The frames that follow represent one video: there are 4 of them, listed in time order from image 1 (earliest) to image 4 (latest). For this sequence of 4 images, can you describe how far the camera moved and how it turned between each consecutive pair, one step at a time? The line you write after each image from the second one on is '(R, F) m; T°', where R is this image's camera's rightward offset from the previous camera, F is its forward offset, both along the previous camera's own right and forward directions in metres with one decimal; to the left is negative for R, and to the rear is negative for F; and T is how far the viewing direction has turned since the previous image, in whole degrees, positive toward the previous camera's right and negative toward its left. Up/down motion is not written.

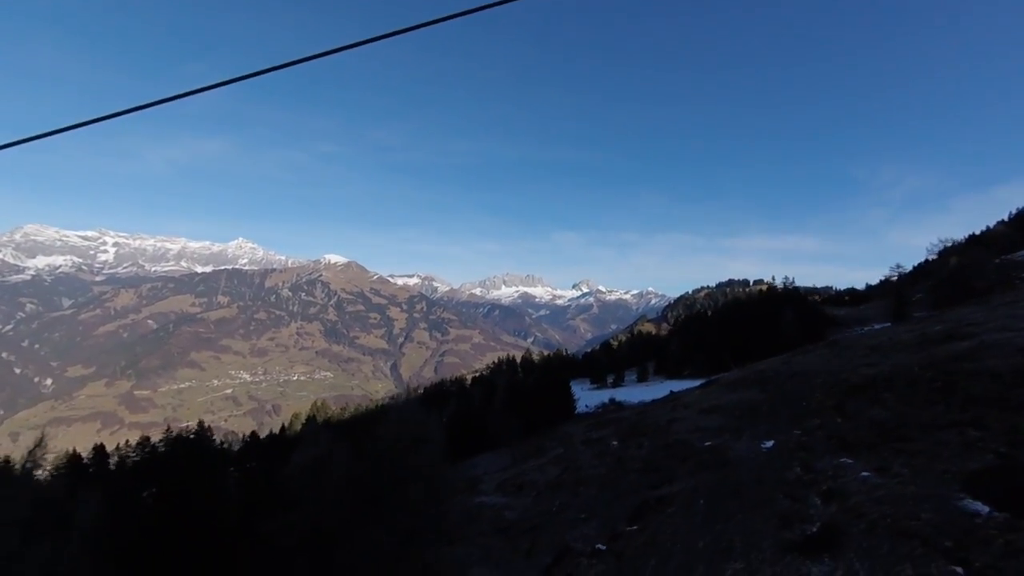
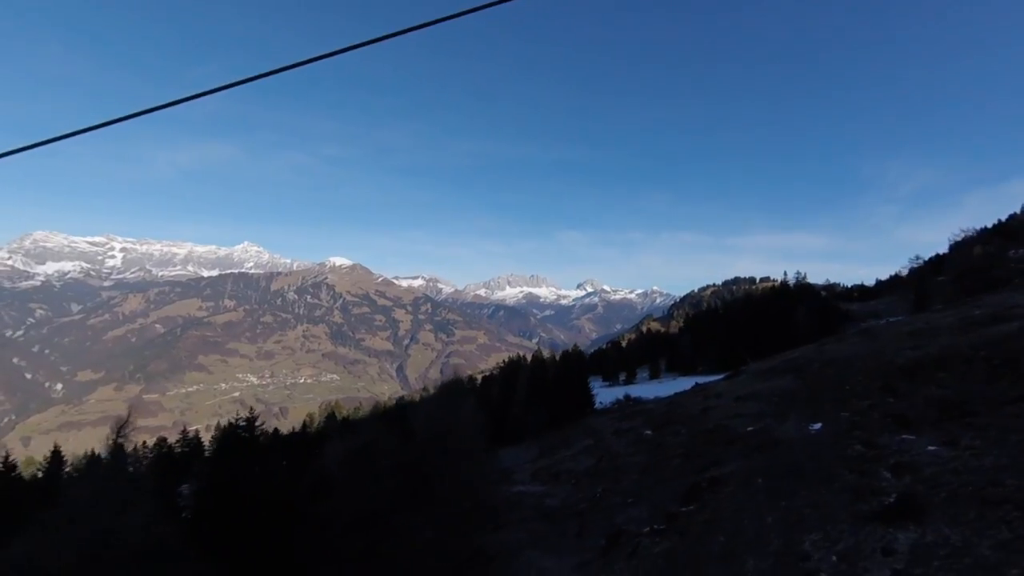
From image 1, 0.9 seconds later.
(-1.3, -0.1) m; 0°
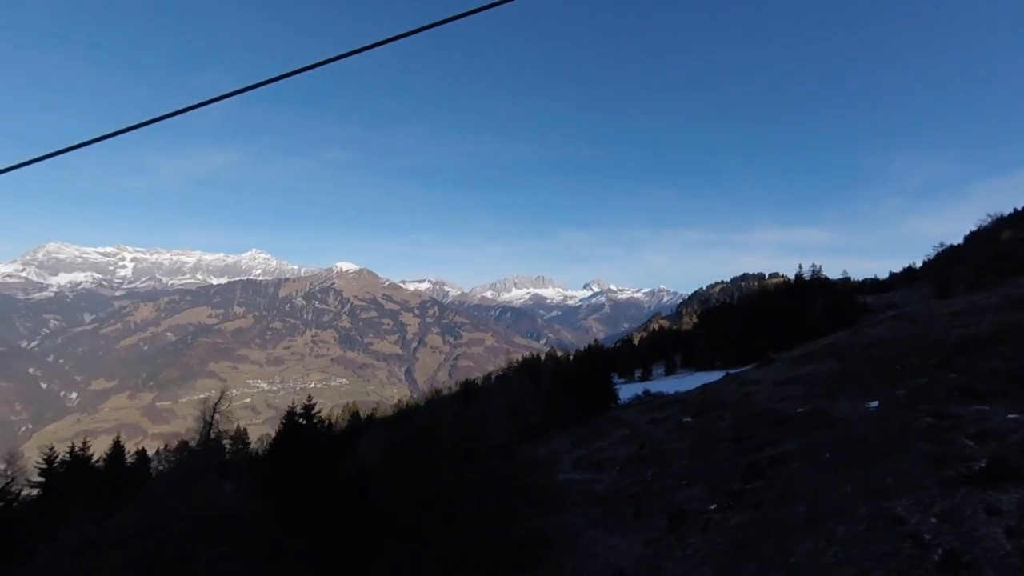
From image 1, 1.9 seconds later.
(-1.4, 0.0) m; -1°
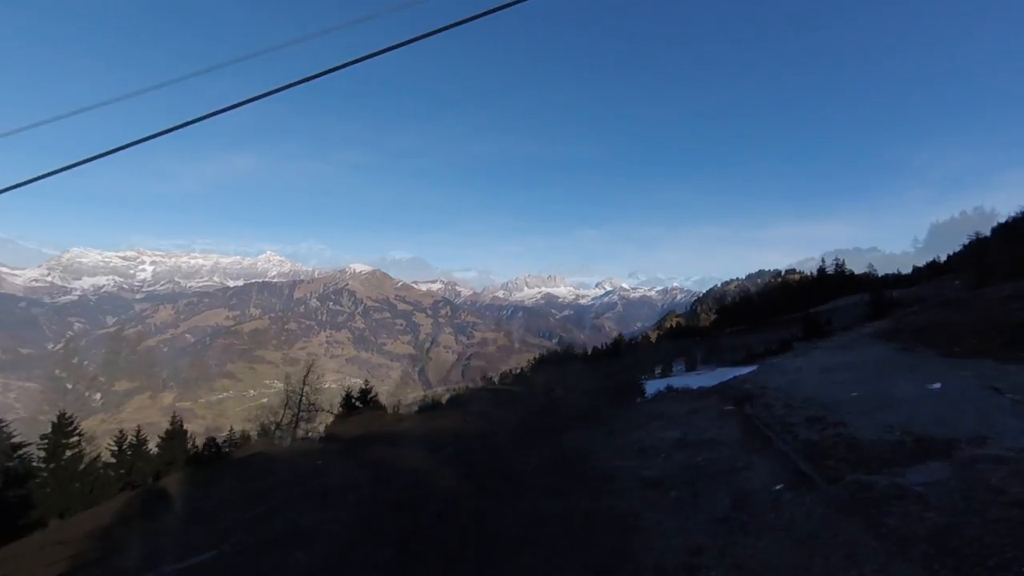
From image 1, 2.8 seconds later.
(-1.8, -1.7) m; -1°
